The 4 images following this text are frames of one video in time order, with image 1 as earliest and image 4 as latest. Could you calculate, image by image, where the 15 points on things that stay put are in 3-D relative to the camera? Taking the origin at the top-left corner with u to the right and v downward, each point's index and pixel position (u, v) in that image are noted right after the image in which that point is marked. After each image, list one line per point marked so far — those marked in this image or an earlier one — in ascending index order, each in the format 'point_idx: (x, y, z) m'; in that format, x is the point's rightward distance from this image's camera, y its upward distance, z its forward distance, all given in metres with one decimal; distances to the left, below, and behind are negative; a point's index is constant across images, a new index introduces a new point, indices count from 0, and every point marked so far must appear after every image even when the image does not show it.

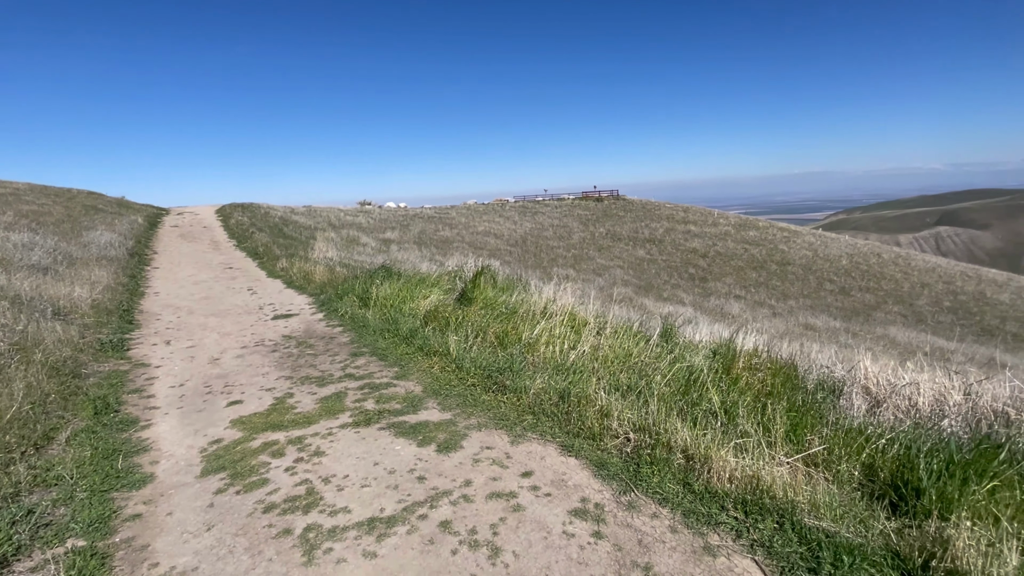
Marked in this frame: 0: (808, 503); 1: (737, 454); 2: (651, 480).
0: (+2.1, -1.5, +3.3) m
1: (+1.8, -1.3, +3.9) m
2: (+1.1, -1.6, +3.9) m
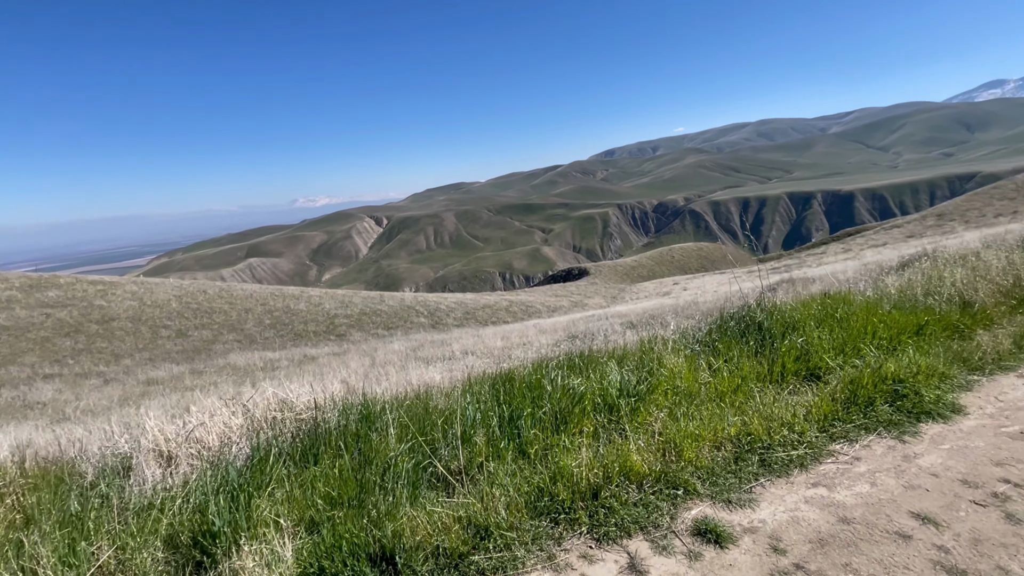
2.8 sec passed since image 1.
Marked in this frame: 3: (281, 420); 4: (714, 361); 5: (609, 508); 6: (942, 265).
0: (-2.2, -1.9, +2.6) m
1: (-2.9, -1.9, +2.5) m
2: (-3.1, -2.2, +1.9) m
3: (-2.2, -1.3, +4.7) m
4: (+2.1, -0.7, +4.9) m
5: (+0.7, -1.5, +3.3) m
6: (+6.5, +0.3, +7.2) m
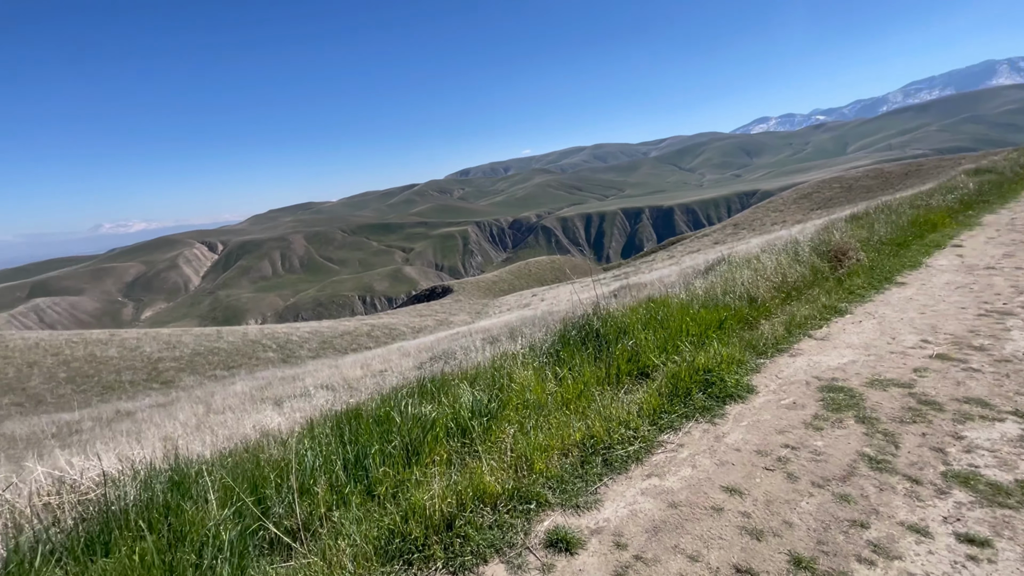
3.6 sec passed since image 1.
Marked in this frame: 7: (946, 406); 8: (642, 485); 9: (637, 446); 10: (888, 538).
0: (-2.9, -2.2, +1.7) m
1: (-3.5, -2.2, +1.5) m
2: (-3.5, -2.6, +0.8) m
3: (-3.5, -1.7, +3.7) m
4: (+0.5, -0.9, +5.1) m
5: (-0.3, -1.7, +3.2) m
6: (+4.0, +0.4, +8.7) m
7: (+3.8, -1.0, +4.2) m
8: (+1.0, -1.5, +3.7) m
9: (+1.1, -1.4, +4.1) m
10: (+2.3, -1.5, +2.9) m
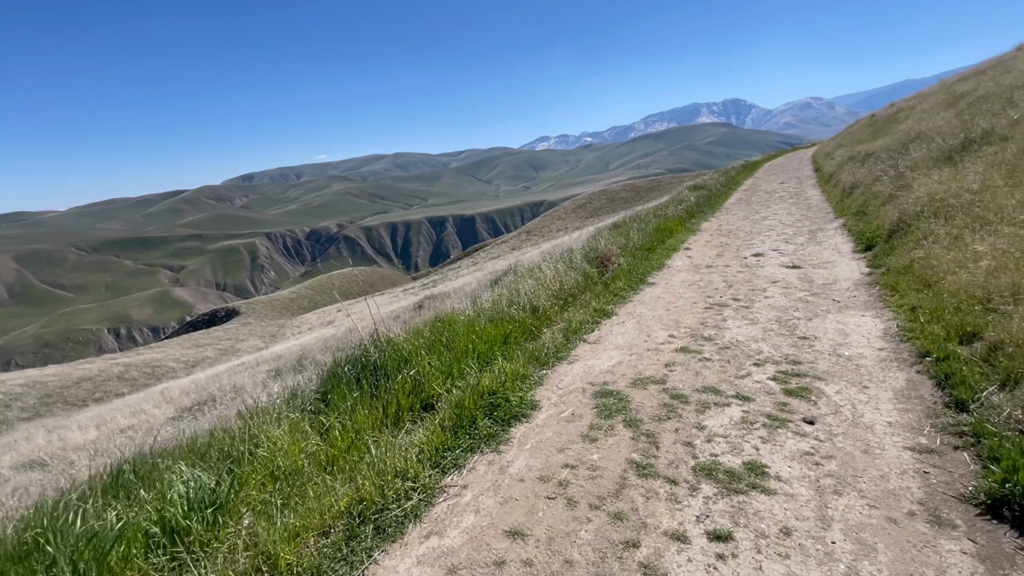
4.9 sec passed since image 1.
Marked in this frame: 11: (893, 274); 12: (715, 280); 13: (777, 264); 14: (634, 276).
0: (-3.4, -2.6, -0.2) m
1: (-3.8, -2.7, -0.6) m
2: (-3.6, -3.0, -1.2) m
3: (-4.8, -2.2, +1.4) m
4: (-1.7, -1.2, +4.3) m
5: (-1.6, -1.9, +2.1) m
6: (+0.1, +0.2, +8.9) m
7: (+1.8, -1.1, +4.7) m
8: (-0.6, -1.7, +3.1) m
9: (-0.7, -1.6, +3.5) m
10: (+0.9, -1.6, +2.9) m
11: (+5.9, +0.2, +7.3) m
12: (+3.8, +0.2, +8.9) m
13: (+5.3, +0.5, +9.5) m
14: (+2.3, +0.2, +9.1) m
